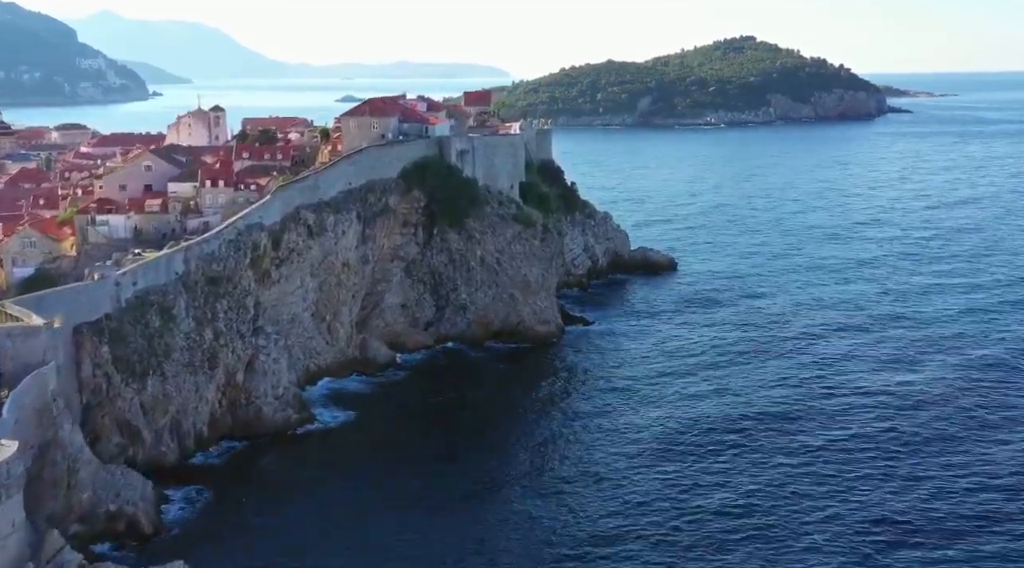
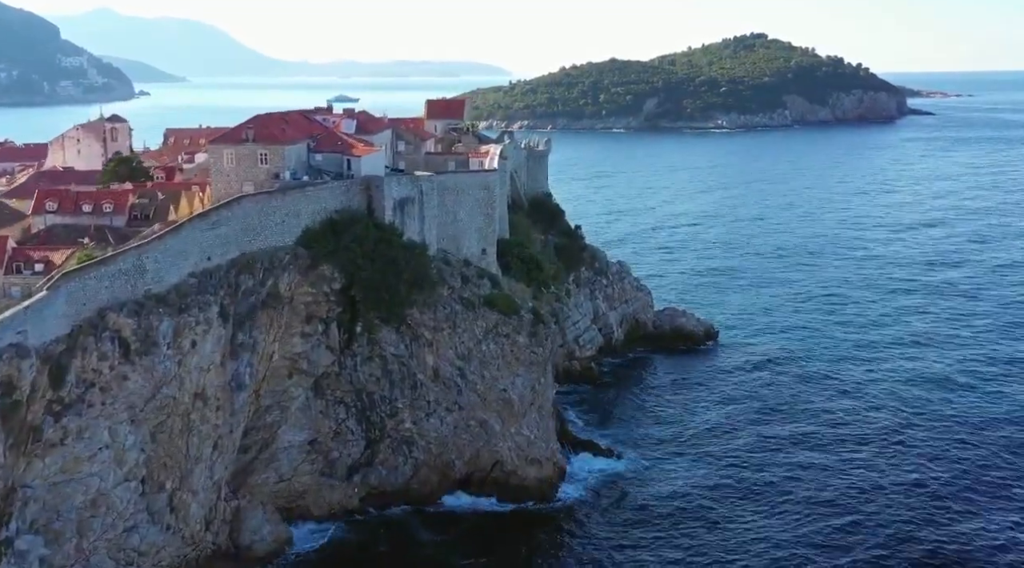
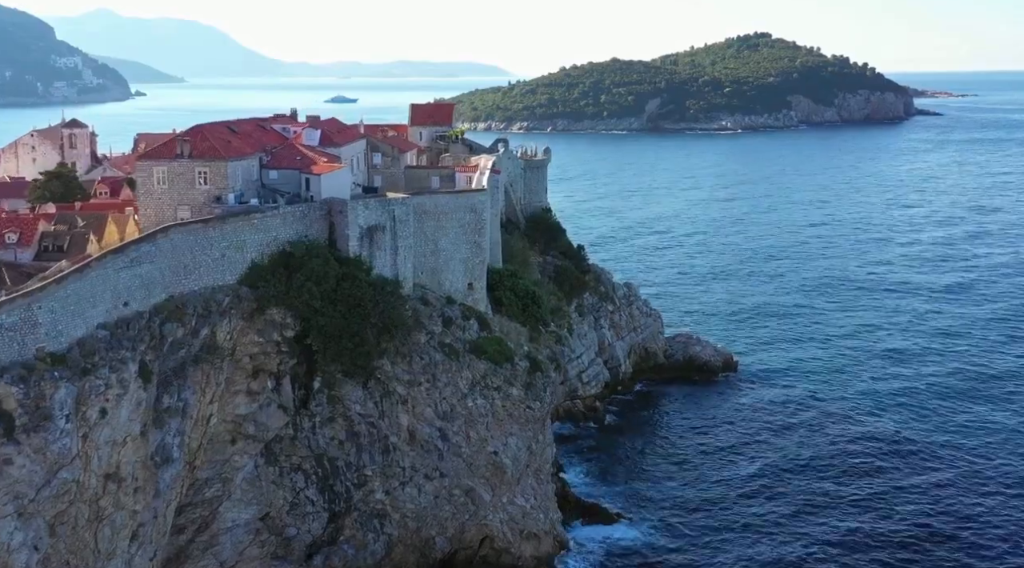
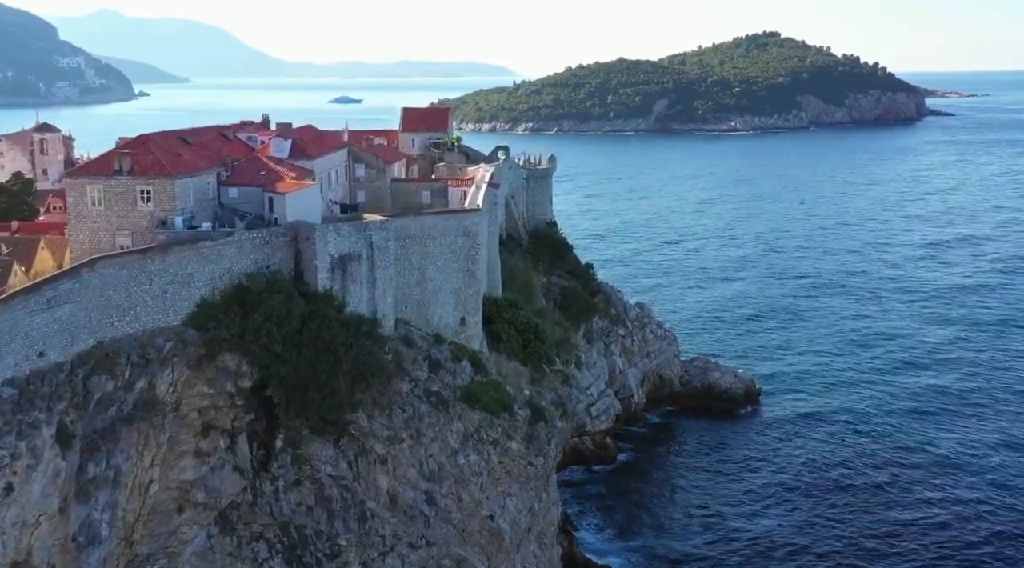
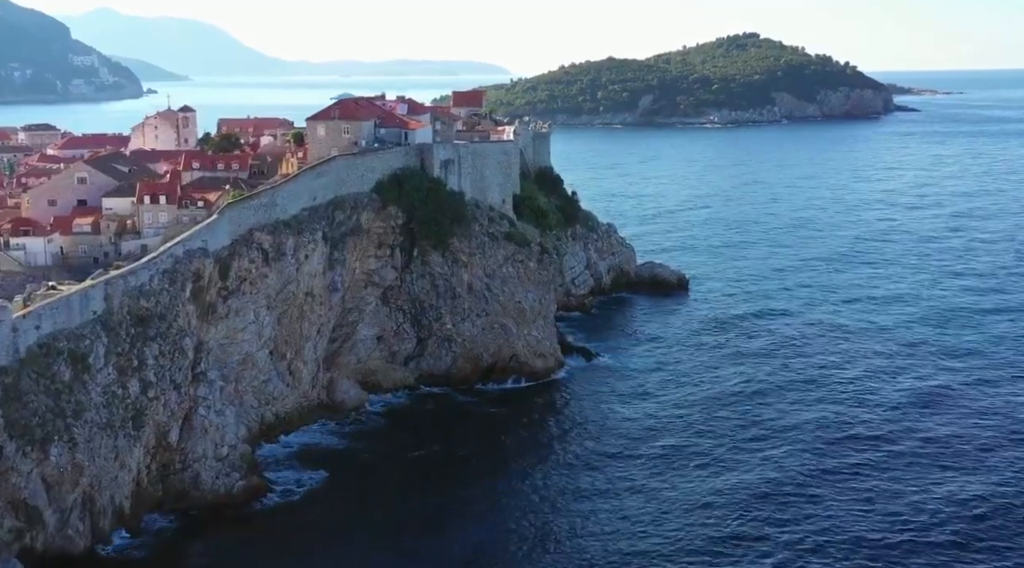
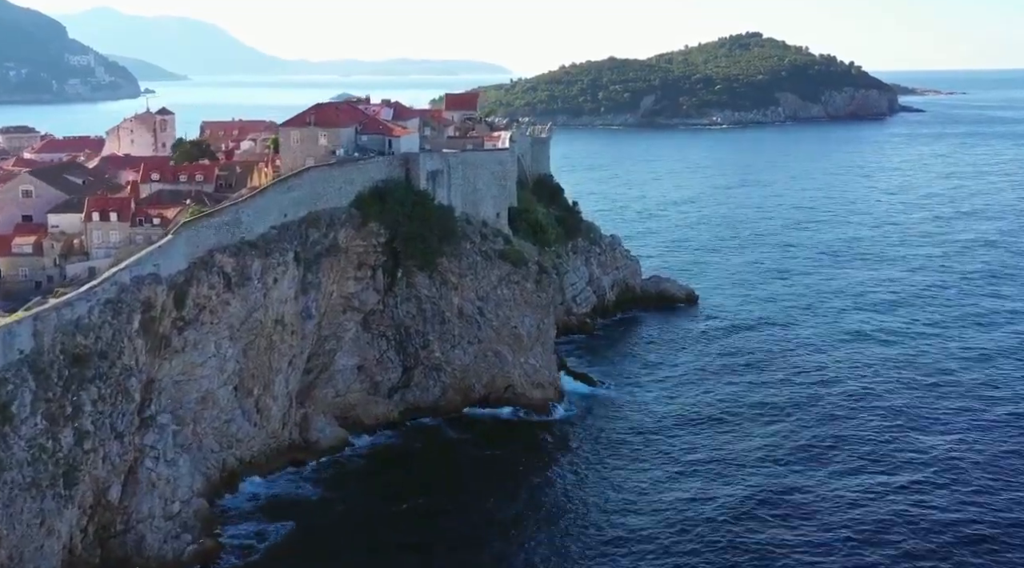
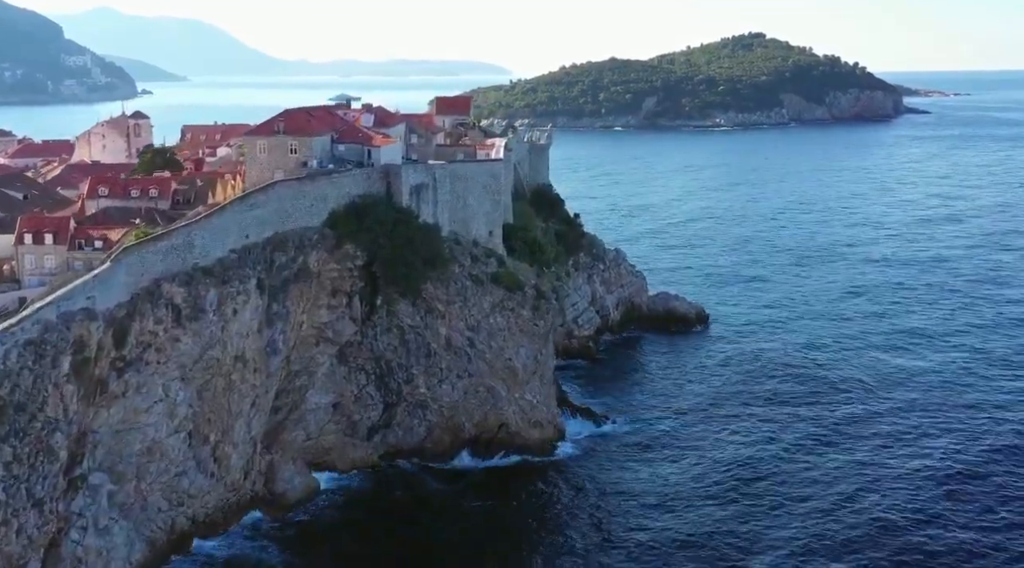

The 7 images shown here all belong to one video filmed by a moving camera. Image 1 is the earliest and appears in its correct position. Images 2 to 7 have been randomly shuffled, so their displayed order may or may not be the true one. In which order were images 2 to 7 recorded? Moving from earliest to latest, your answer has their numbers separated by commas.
5, 6, 7, 2, 3, 4
